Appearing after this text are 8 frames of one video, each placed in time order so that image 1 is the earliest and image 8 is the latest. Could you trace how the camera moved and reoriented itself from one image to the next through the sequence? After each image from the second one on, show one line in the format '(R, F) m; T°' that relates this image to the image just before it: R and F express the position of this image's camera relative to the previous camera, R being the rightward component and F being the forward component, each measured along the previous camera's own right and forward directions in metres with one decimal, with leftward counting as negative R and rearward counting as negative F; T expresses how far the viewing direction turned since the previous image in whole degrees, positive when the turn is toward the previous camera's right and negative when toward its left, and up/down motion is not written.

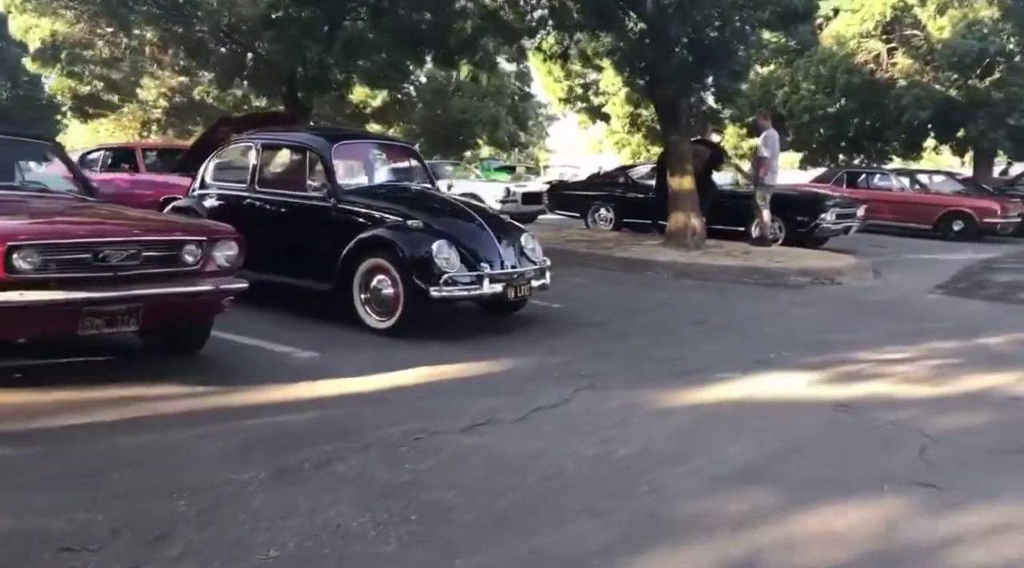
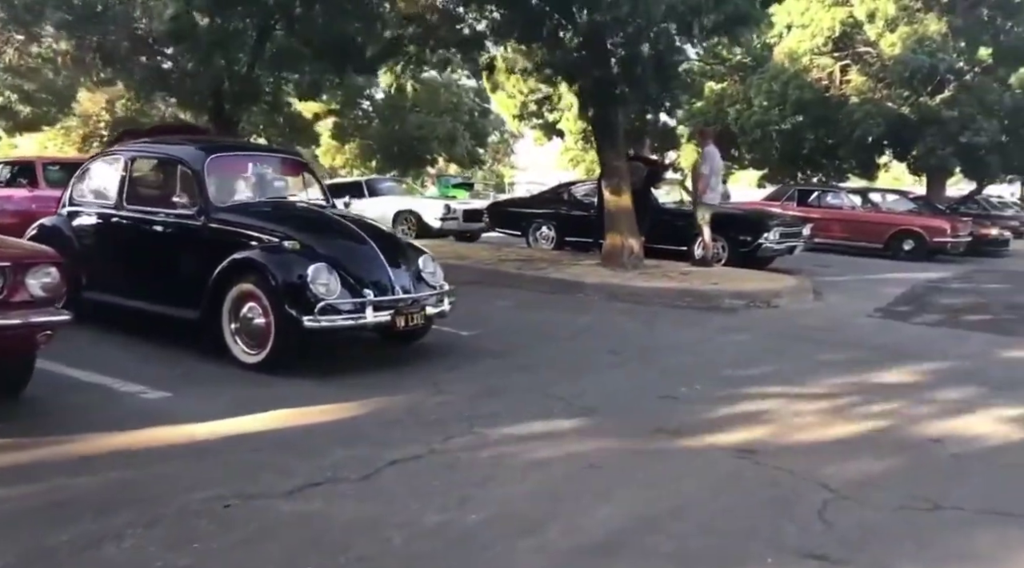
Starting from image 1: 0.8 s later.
(+0.6, +0.6) m; +2°
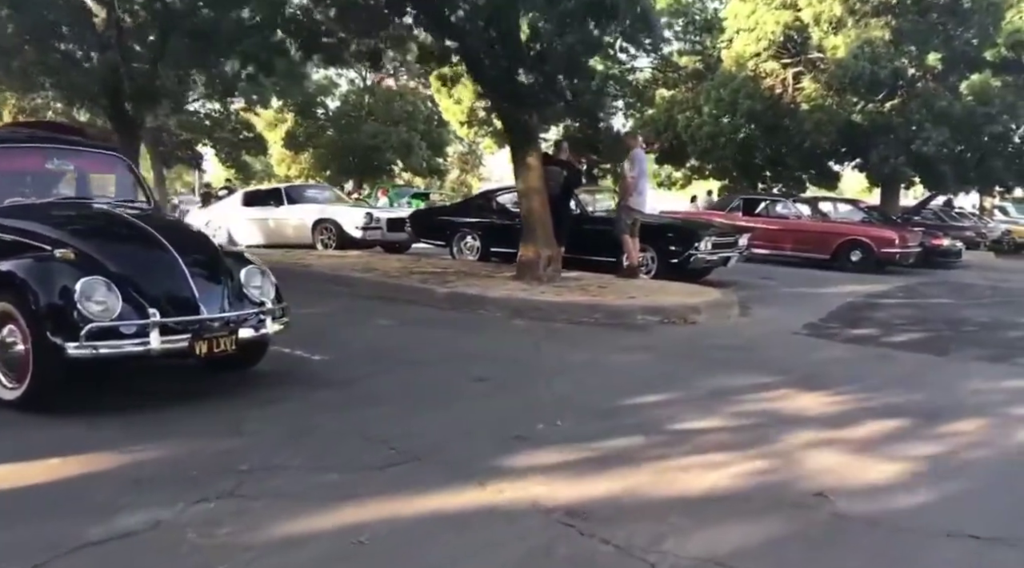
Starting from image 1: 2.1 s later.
(+0.9, +1.0) m; +2°
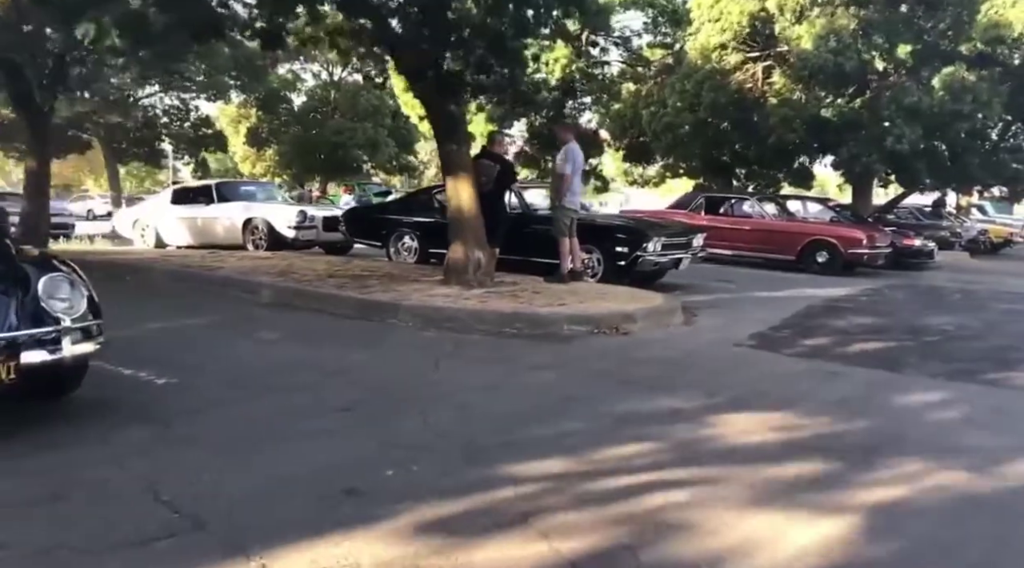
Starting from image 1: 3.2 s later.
(+0.7, +1.0) m; +1°
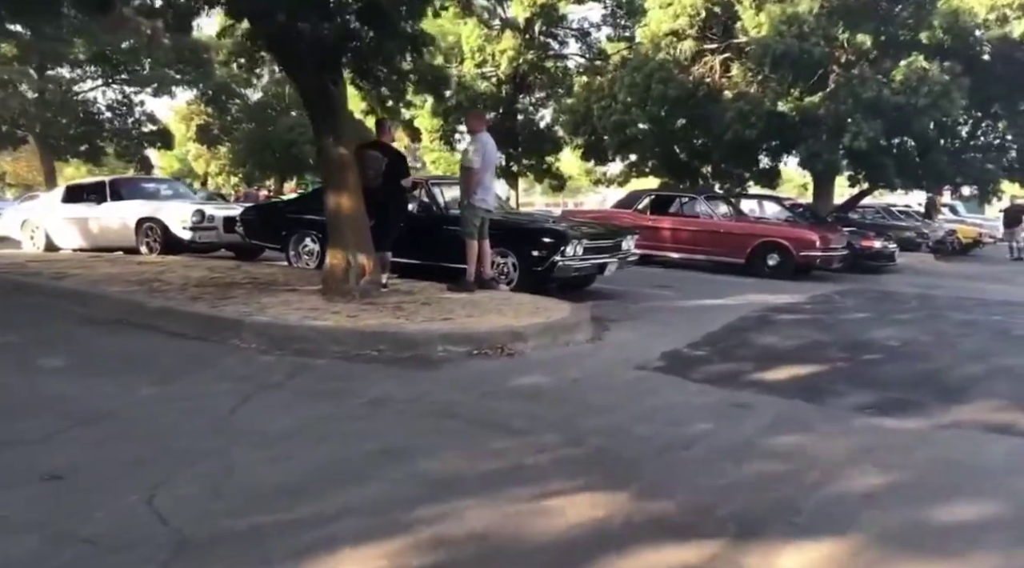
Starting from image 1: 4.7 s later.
(+1.0, +1.3) m; +1°
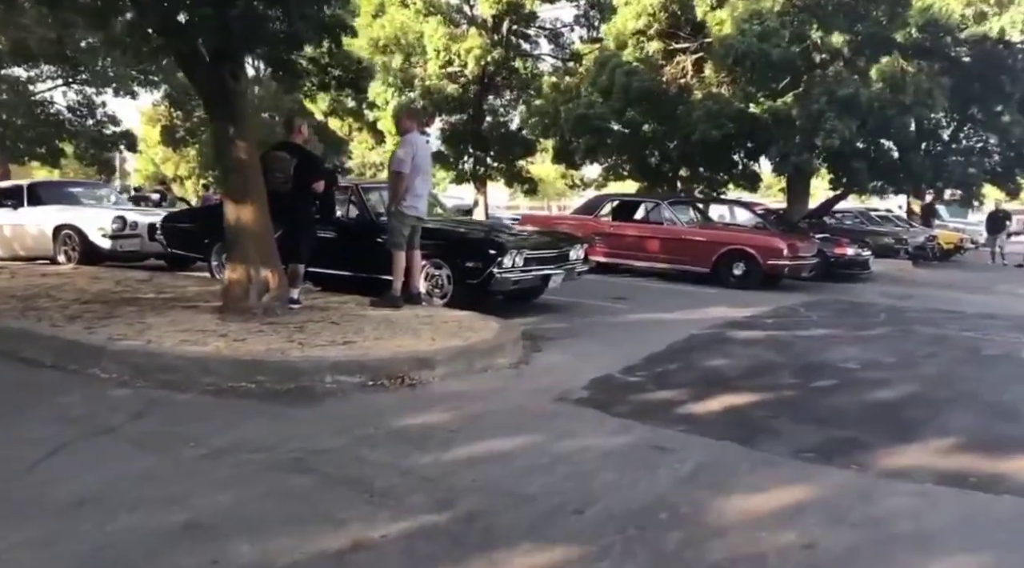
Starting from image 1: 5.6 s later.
(+0.6, +0.9) m; +1°
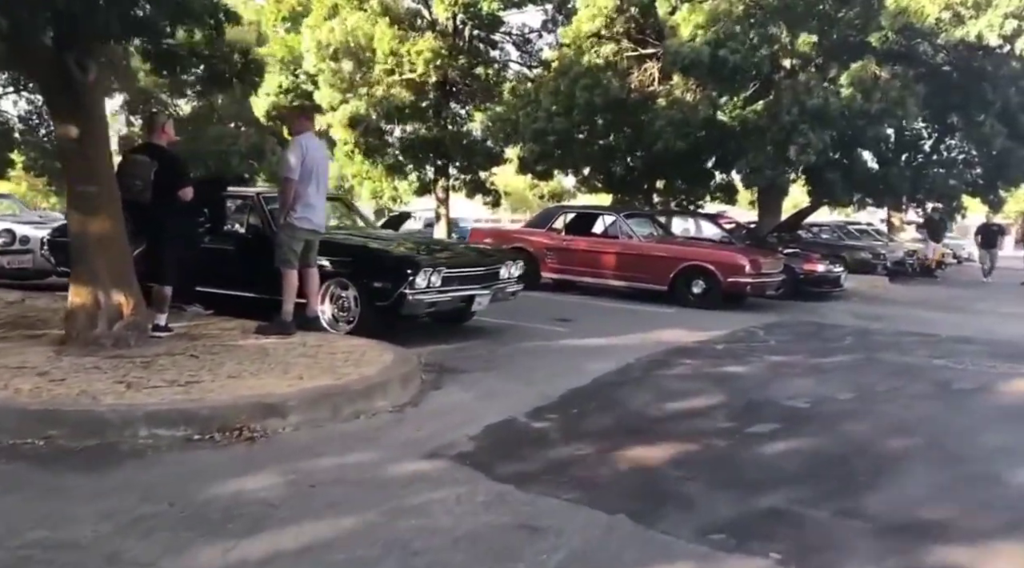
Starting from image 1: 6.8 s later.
(+0.8, +1.1) m; +1°
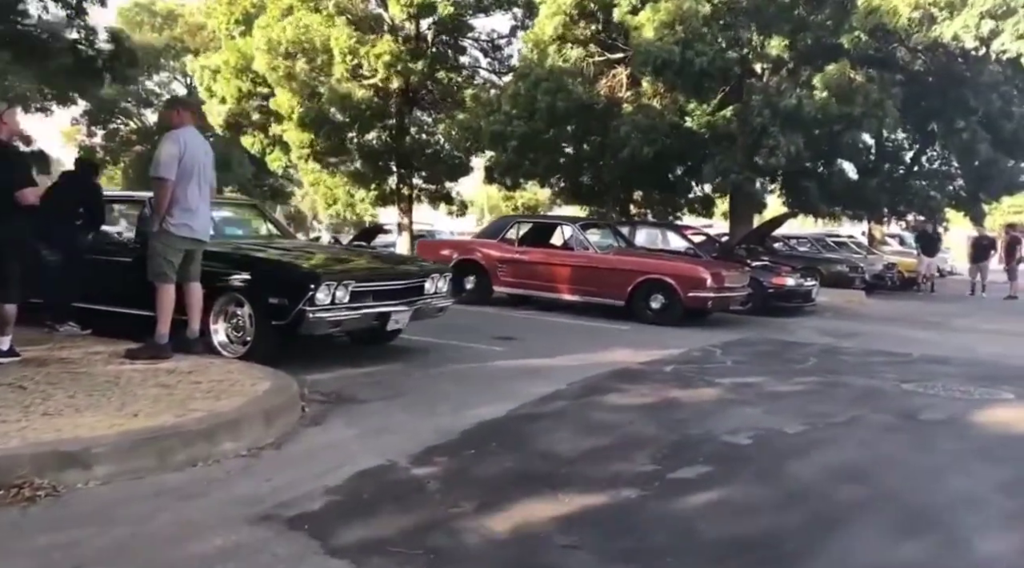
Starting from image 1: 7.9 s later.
(+0.7, +1.0) m; +1°
